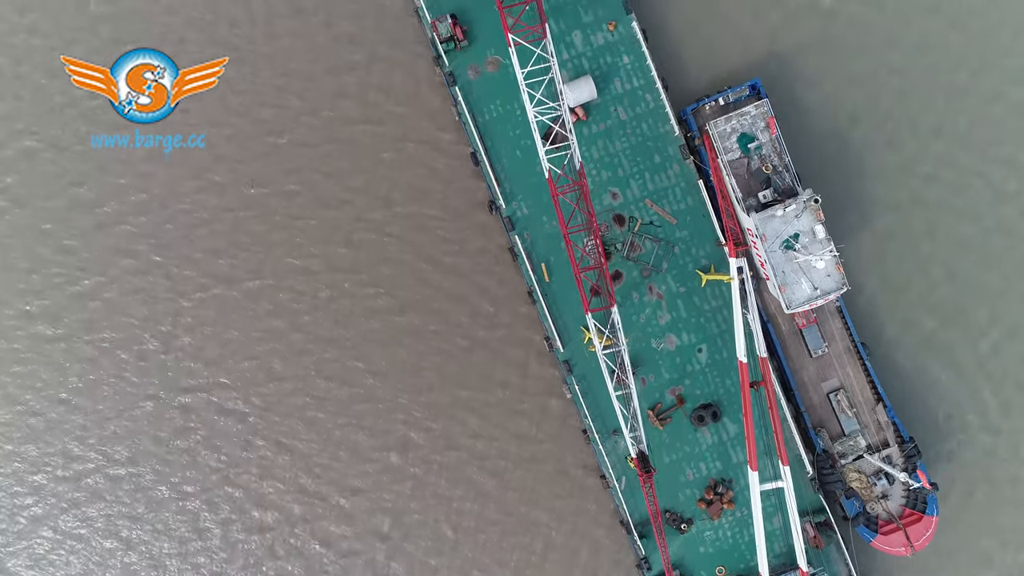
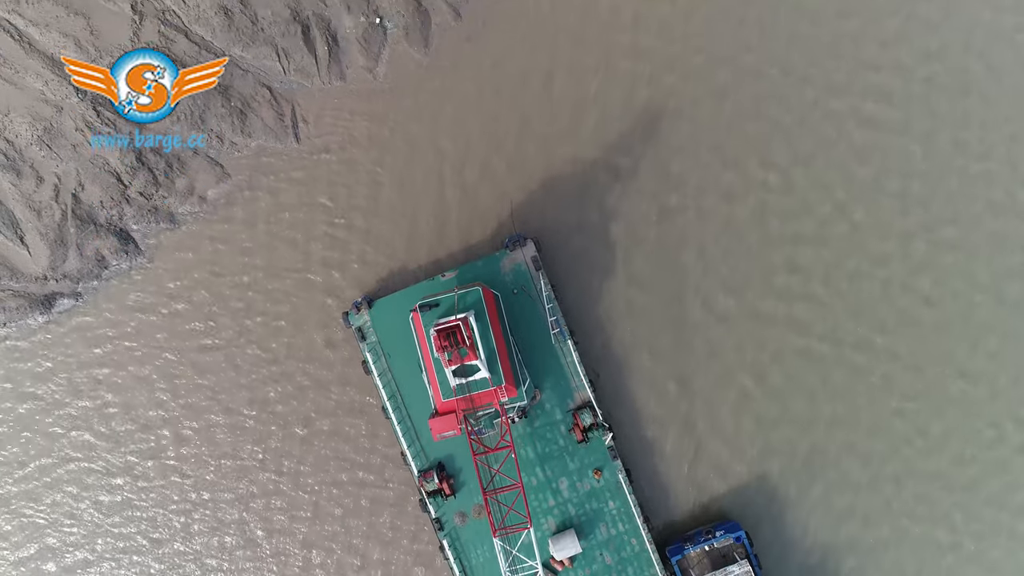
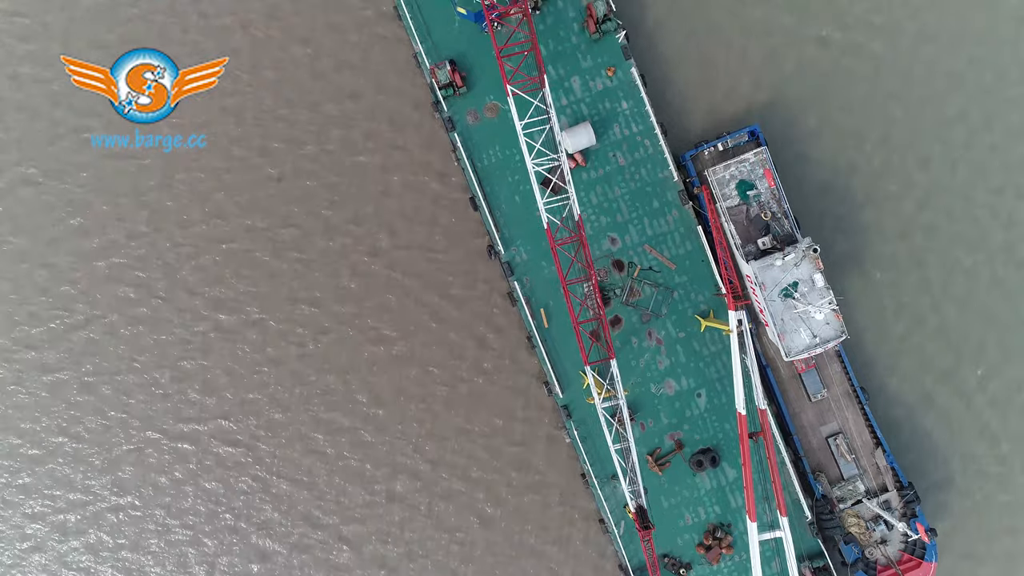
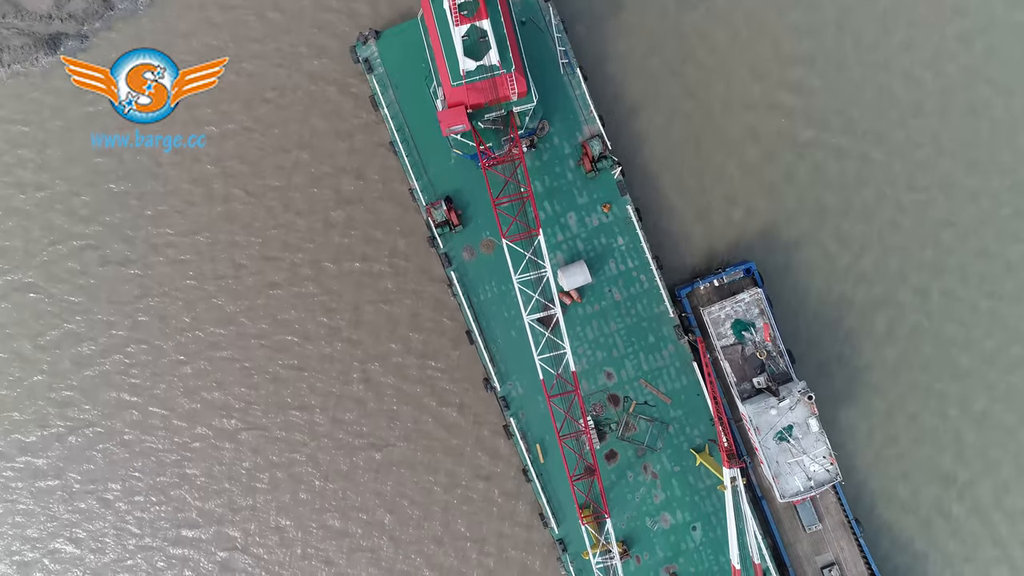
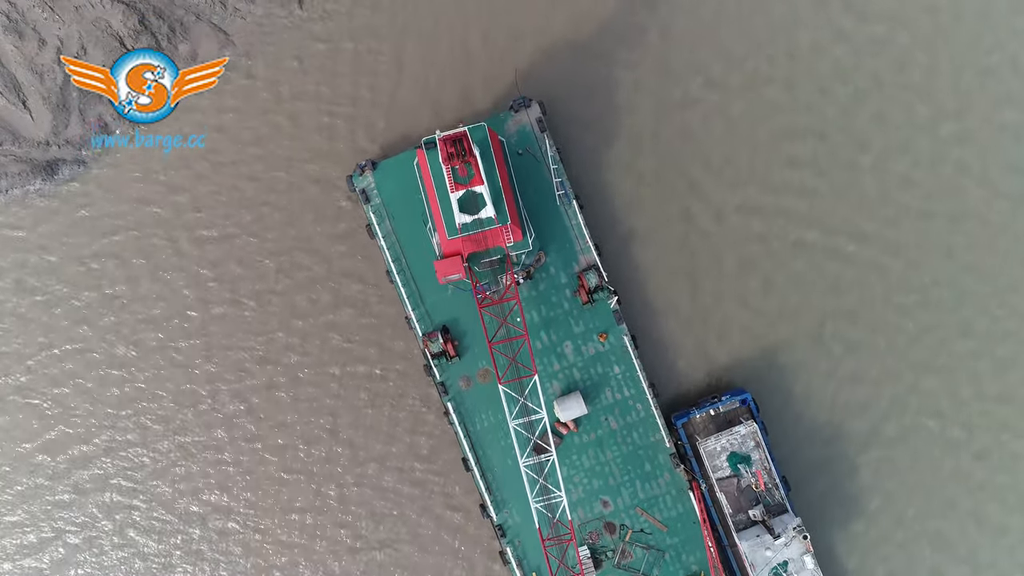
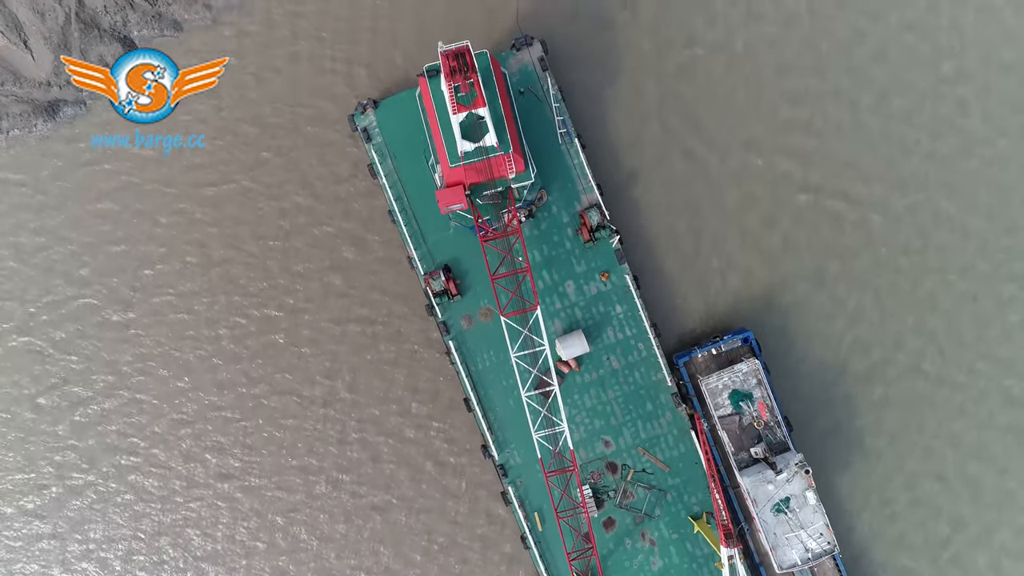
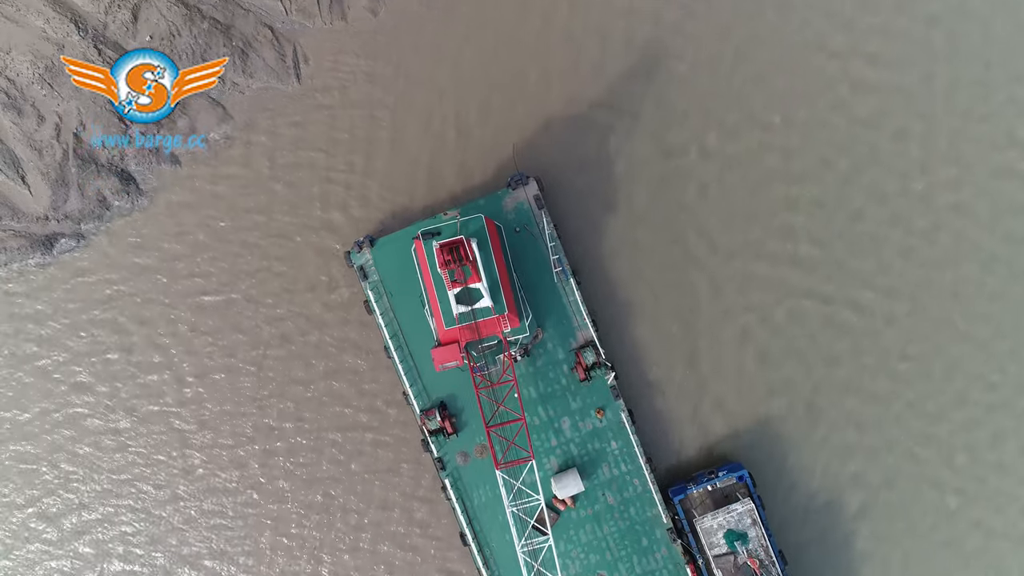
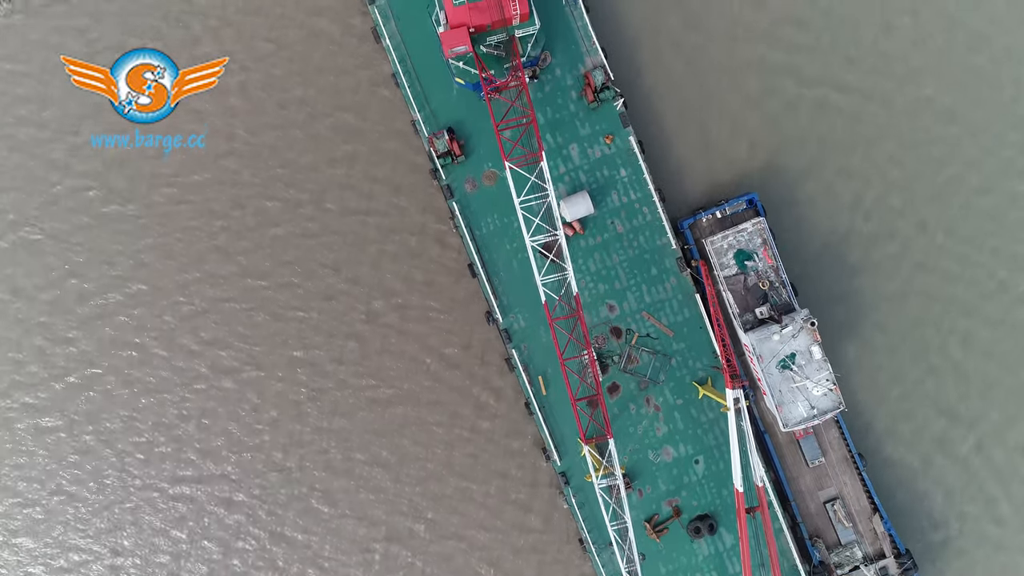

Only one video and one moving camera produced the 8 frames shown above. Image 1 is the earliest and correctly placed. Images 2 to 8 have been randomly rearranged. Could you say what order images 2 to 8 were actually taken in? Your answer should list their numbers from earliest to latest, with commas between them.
3, 8, 4, 6, 5, 7, 2
